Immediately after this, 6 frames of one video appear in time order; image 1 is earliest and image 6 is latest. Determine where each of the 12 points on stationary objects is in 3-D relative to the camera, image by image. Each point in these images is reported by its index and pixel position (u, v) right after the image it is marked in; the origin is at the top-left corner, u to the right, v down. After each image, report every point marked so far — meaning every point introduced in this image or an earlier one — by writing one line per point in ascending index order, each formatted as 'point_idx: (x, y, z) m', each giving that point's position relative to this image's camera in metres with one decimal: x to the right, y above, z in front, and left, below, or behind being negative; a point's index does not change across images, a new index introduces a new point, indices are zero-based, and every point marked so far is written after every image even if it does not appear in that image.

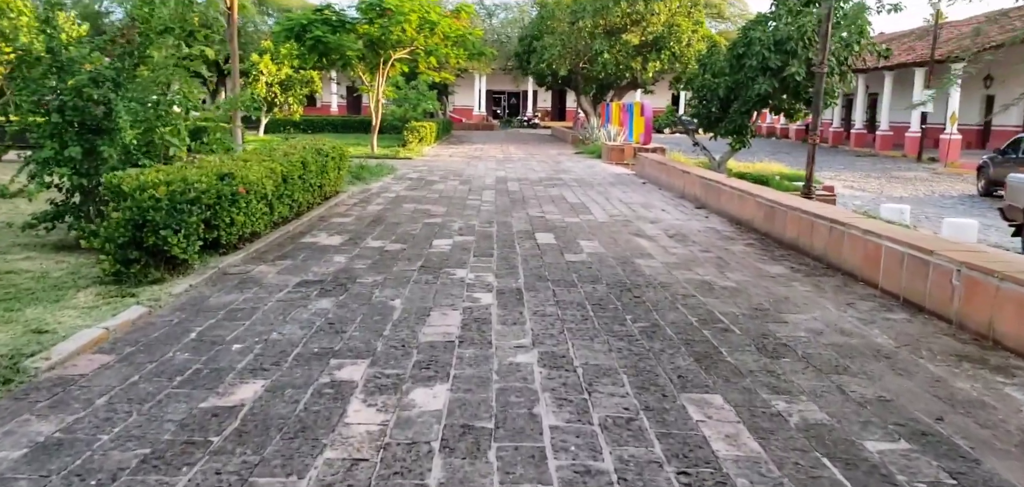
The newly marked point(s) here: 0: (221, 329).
0: (-1.4, -0.4, +4.0) m
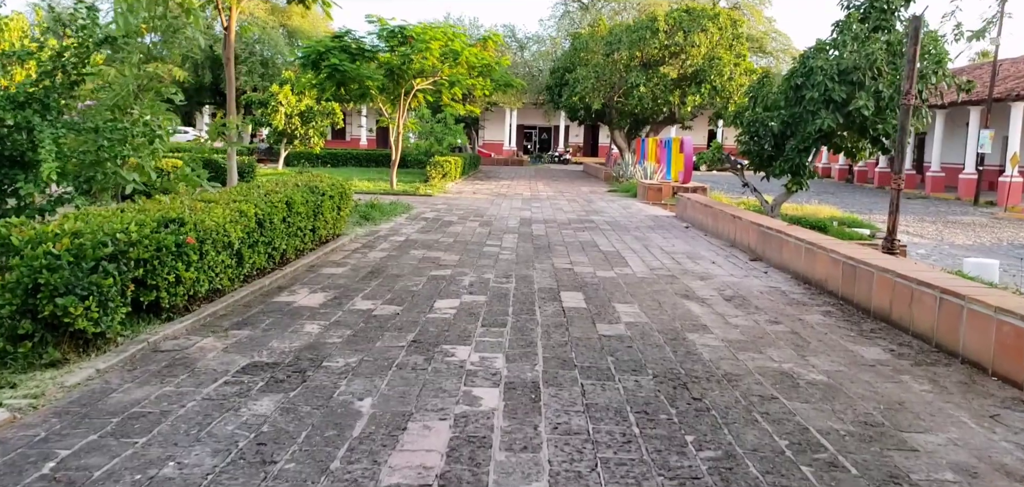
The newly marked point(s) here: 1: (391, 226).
0: (-1.4, -0.7, +2.8) m
1: (-1.5, +0.2, +10.5) m
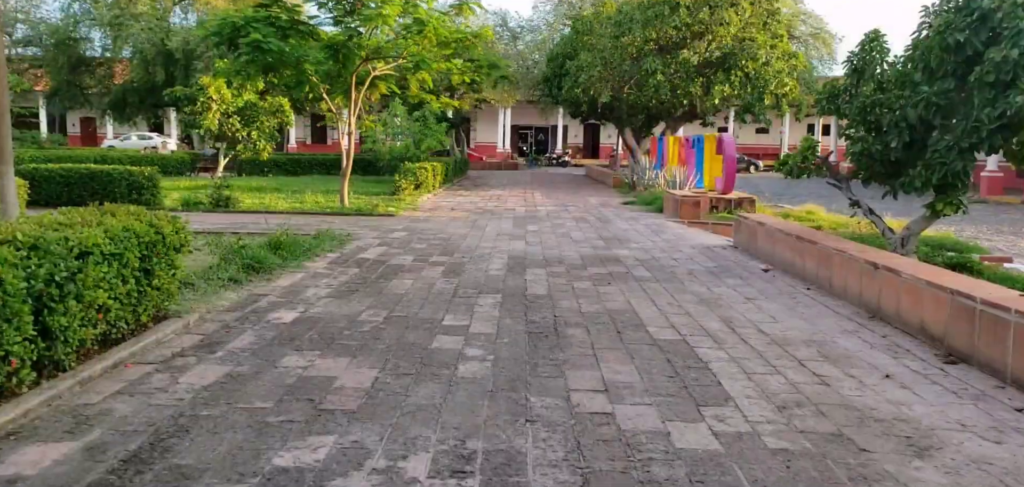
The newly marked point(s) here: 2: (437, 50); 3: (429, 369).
0: (-1.5, -1.2, -1.4) m
1: (-1.7, -0.3, +6.3) m
2: (-1.2, +3.1, +13.3) m
3: (-0.4, -0.6, +3.9) m
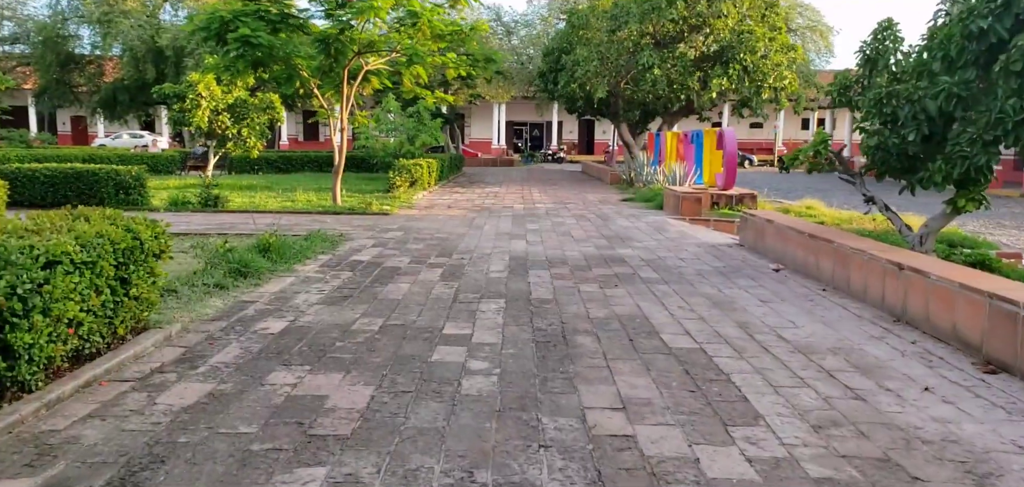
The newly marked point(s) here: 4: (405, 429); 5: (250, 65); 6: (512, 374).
0: (-1.4, -1.3, -1.7) m
1: (-1.7, -0.3, +6.0) m
2: (-1.3, +3.2, +13.0) m
3: (-0.4, -0.6, +3.6) m
4: (-0.5, -0.7, +2.9) m
5: (-3.8, +2.6, +12.1) m
6: (0.0, -0.6, +4.0) m
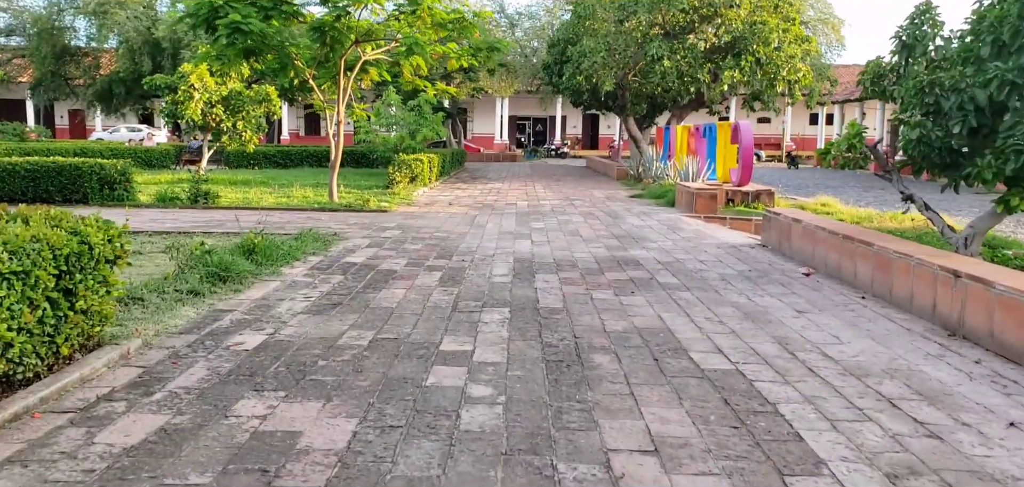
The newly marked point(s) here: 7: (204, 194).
0: (-1.4, -1.3, -2.3) m
1: (-1.6, -0.3, +5.4) m
2: (-1.2, +3.2, +12.4) m
3: (-0.4, -0.7, +3.0) m
4: (-0.4, -0.7, +2.3) m
5: (-3.8, +2.7, +11.5) m
6: (0.0, -0.7, +3.4) m
7: (-4.4, +0.7, +11.9) m
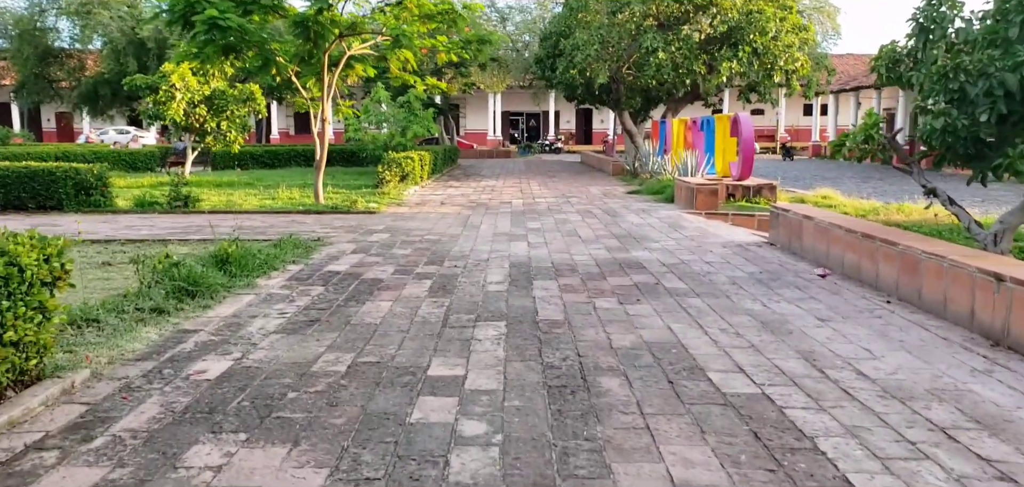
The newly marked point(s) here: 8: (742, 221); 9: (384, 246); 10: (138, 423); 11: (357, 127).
0: (-1.4, -1.4, -2.8) m
1: (-1.7, -0.4, +4.9) m
2: (-1.3, +3.2, +11.9) m
3: (-0.4, -0.7, +2.5) m
4: (-0.4, -0.8, +1.9) m
5: (-3.9, +2.6, +11.0) m
6: (0.0, -0.7, +2.9) m
7: (-4.5, +0.6, +11.4) m
8: (+3.1, +0.3, +11.0) m
9: (-1.3, -0.1, +8.1) m
10: (-1.4, -0.7, +3.1) m
11: (-3.6, +2.7, +19.3) m
